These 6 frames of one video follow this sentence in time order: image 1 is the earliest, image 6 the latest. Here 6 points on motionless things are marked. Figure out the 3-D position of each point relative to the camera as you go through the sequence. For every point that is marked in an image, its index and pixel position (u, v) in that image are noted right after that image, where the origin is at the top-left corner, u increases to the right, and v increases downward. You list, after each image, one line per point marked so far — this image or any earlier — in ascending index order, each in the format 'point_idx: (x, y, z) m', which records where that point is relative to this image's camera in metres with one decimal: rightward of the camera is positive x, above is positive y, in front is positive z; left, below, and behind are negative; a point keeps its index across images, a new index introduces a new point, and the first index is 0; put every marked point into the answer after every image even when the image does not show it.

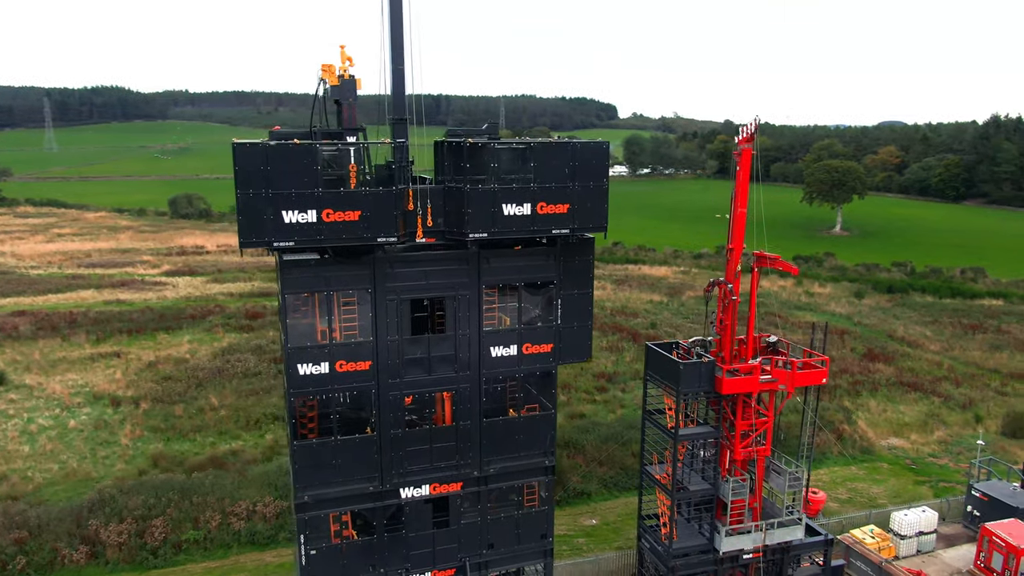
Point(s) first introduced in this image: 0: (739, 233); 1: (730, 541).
0: (+5.4, +1.3, +15.9) m
1: (+4.9, -5.6, +15.3) m
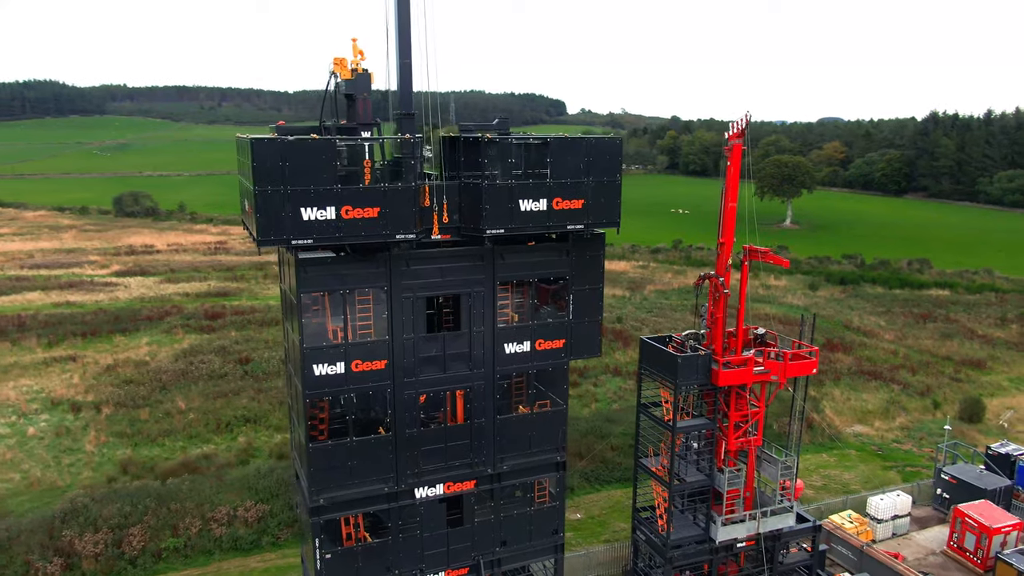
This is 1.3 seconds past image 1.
0: (+5.2, +1.4, +16.1) m
1: (+4.8, -5.5, +15.5) m
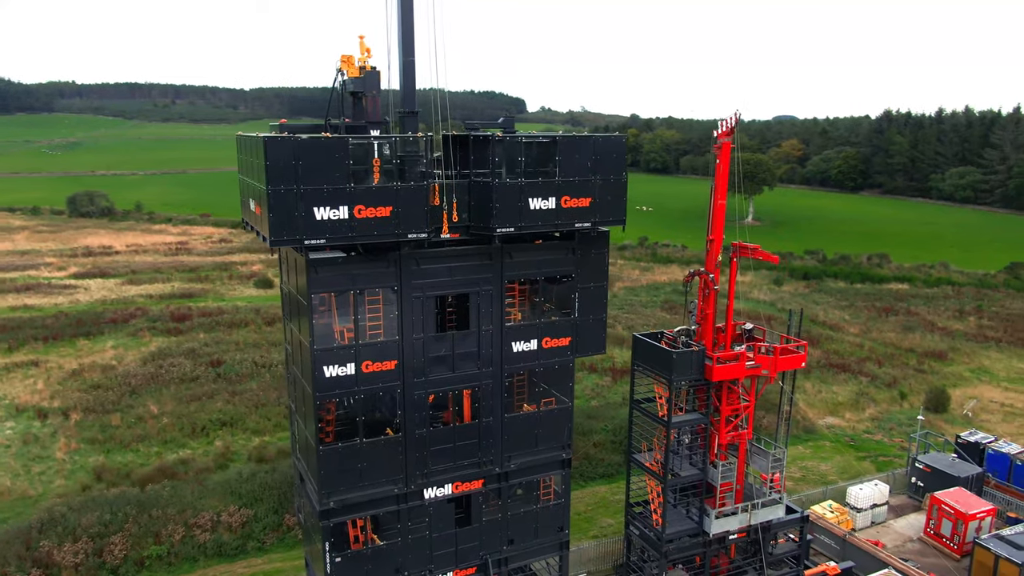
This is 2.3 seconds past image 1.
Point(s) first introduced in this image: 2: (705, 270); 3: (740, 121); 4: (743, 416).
0: (+5.0, +1.5, +16.4) m
1: (+4.7, -5.4, +15.7) m
2: (+4.6, +0.5, +16.5) m
3: (+5.4, +3.9, +16.1) m
4: (+5.3, -2.9, +15.8) m
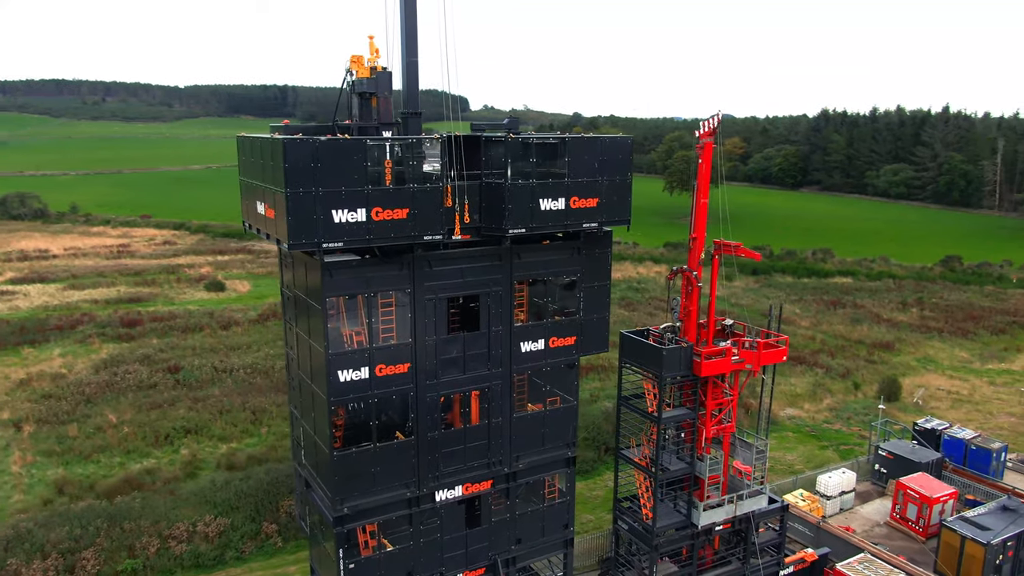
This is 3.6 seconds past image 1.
0: (+4.6, +1.6, +16.7) m
1: (+4.5, -5.3, +16.0) m
2: (+4.3, +0.5, +16.9) m
3: (+5.0, +4.0, +16.4) m
4: (+5.0, -2.9, +16.1) m
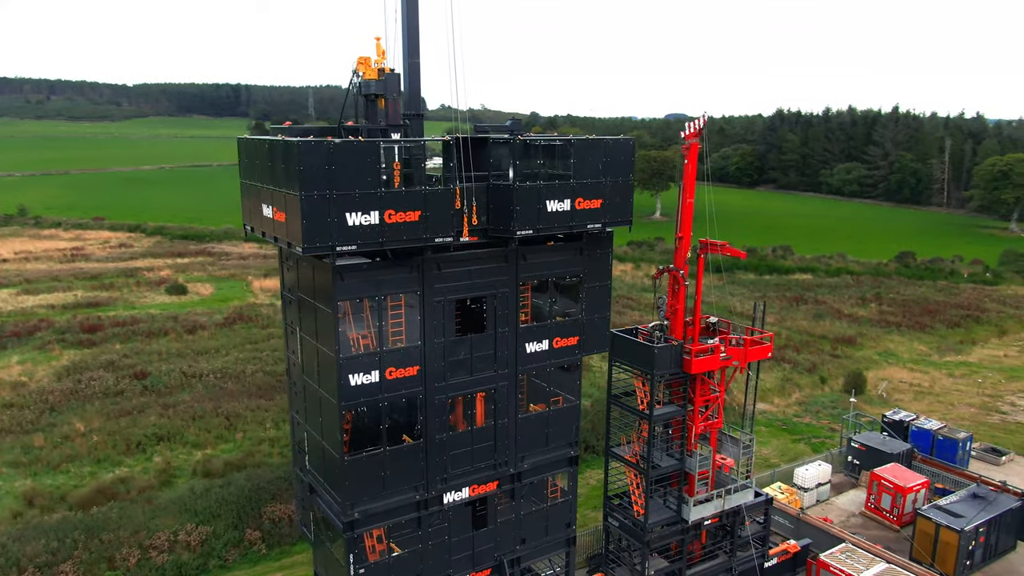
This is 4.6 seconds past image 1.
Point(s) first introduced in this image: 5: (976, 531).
0: (+4.3, +1.6, +17.0) m
1: (+4.4, -5.3, +16.3) m
2: (+4.0, +0.6, +17.1) m
3: (+4.7, +4.0, +16.7) m
4: (+4.8, -2.8, +16.4) m
5: (+13.1, -6.9, +19.5) m
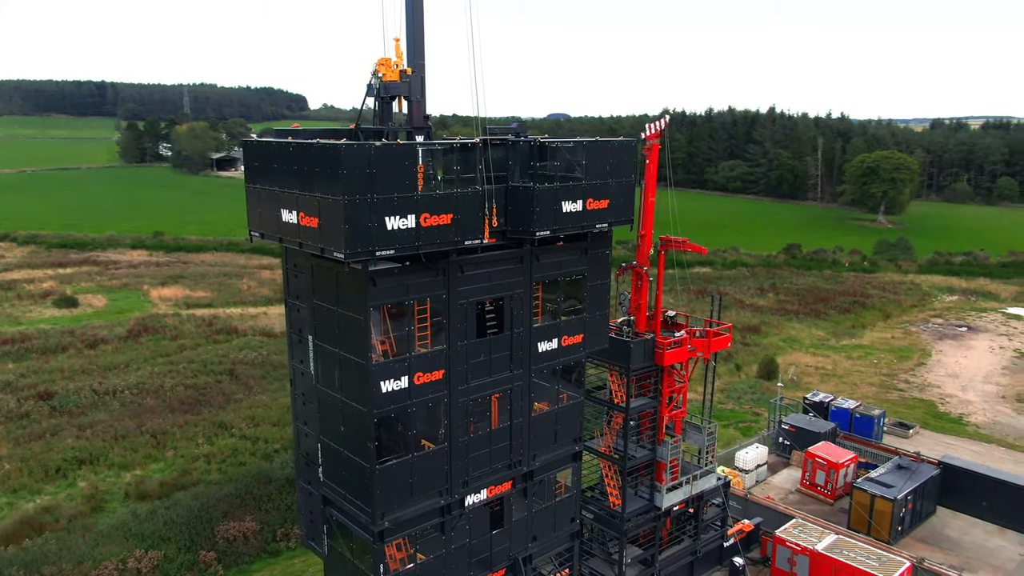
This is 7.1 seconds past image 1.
0: (+3.5, +1.7, +17.6) m
1: (+3.8, -5.2, +17.0) m
2: (+3.2, +0.7, +17.7) m
3: (+3.8, +4.1, +17.4) m
4: (+4.2, -2.7, +17.2) m
5: (+12.2, -6.5, +21.3) m
